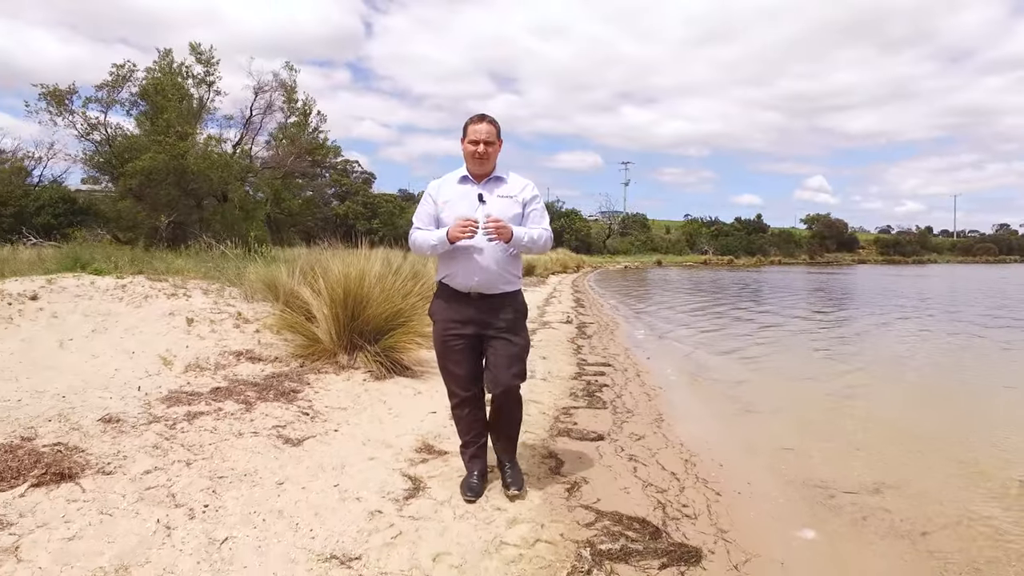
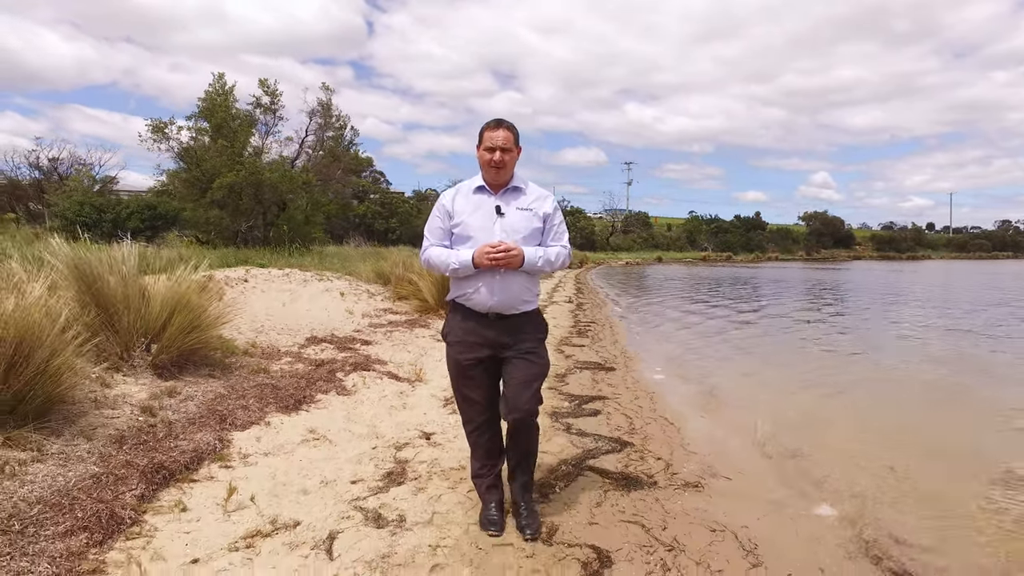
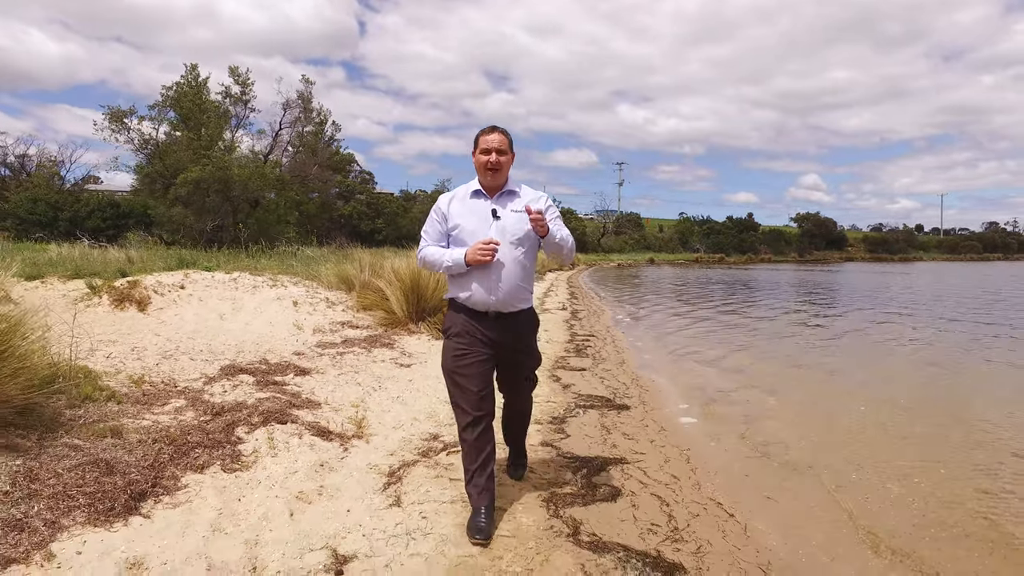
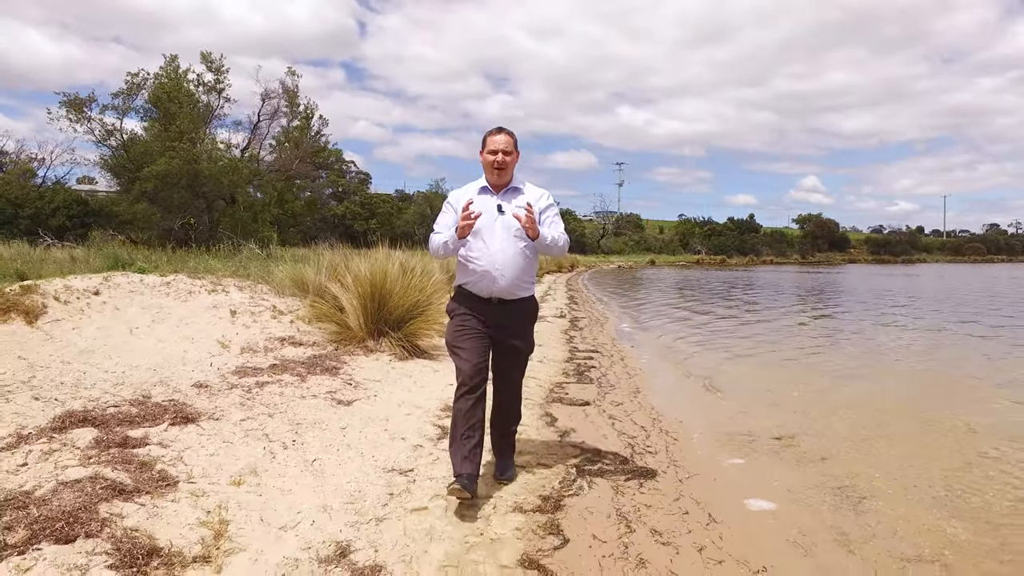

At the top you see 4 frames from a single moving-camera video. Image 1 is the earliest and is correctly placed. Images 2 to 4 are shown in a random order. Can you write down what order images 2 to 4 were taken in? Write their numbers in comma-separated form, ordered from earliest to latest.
4, 3, 2
